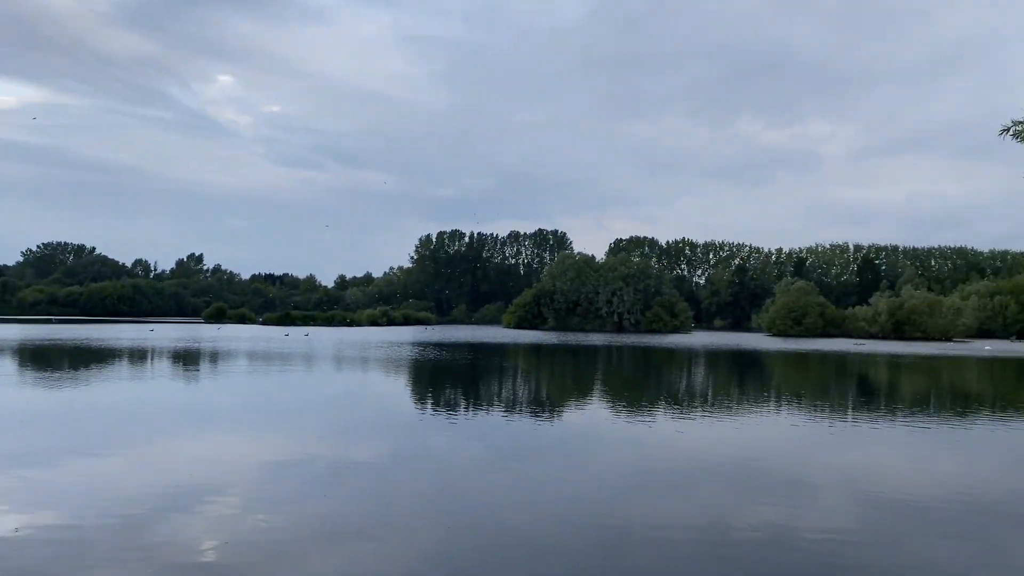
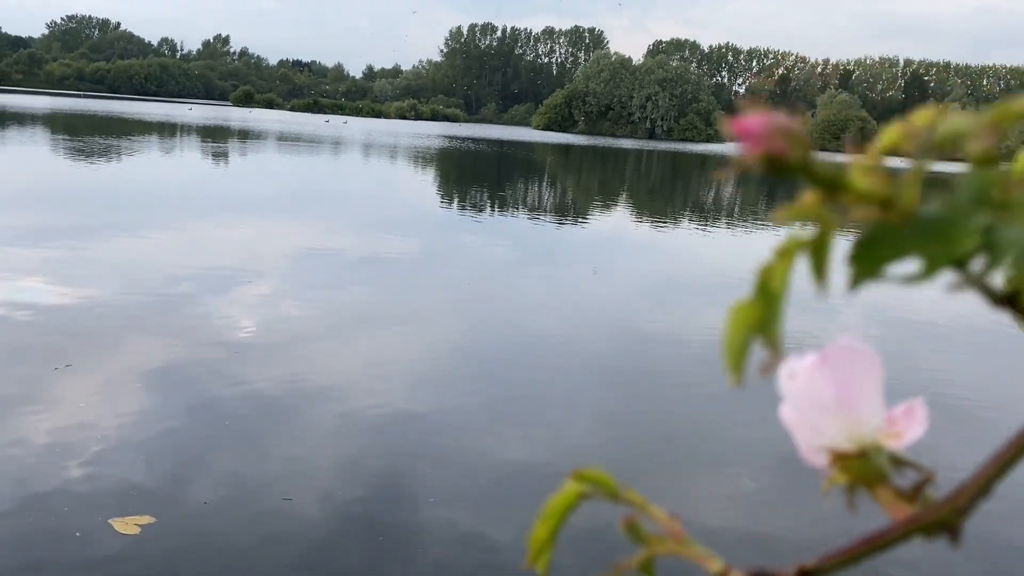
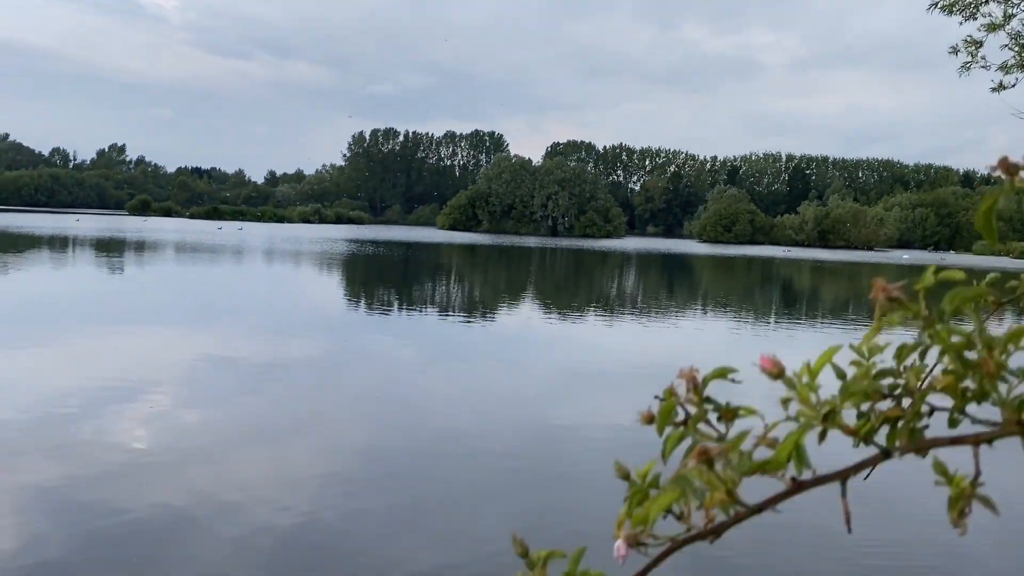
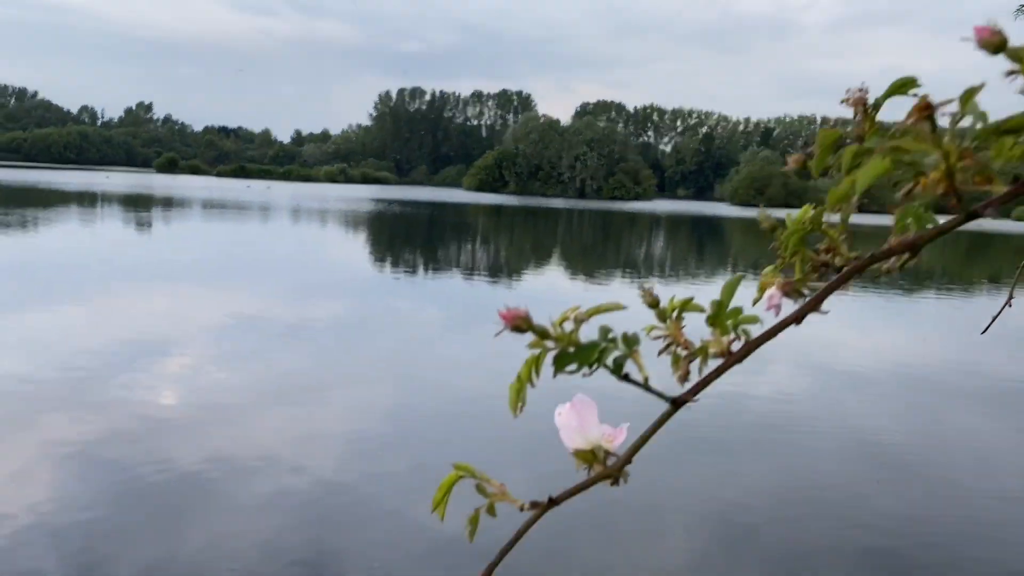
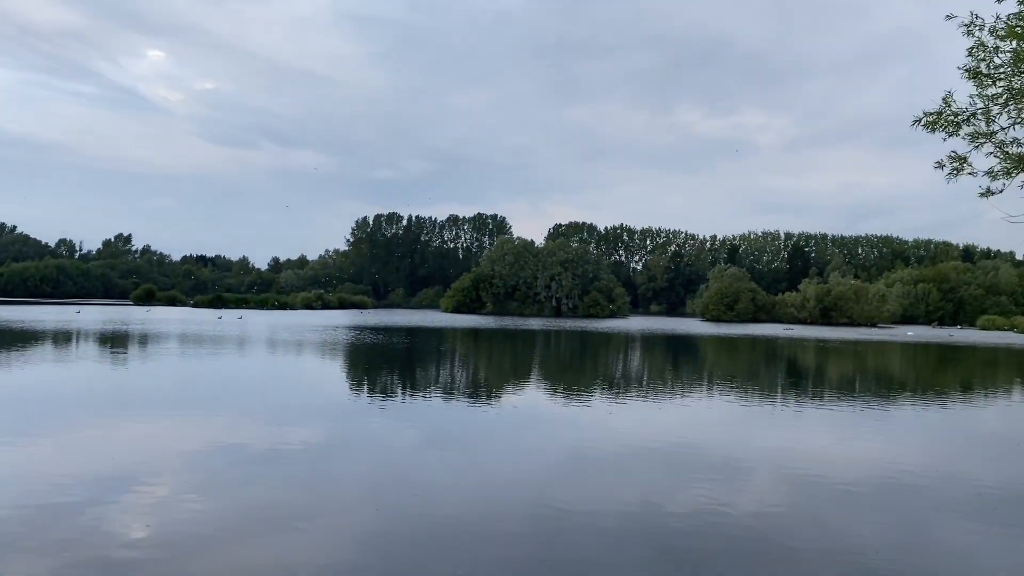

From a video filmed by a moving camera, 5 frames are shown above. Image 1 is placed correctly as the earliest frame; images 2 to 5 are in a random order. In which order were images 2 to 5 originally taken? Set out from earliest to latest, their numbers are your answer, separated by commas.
5, 3, 4, 2
